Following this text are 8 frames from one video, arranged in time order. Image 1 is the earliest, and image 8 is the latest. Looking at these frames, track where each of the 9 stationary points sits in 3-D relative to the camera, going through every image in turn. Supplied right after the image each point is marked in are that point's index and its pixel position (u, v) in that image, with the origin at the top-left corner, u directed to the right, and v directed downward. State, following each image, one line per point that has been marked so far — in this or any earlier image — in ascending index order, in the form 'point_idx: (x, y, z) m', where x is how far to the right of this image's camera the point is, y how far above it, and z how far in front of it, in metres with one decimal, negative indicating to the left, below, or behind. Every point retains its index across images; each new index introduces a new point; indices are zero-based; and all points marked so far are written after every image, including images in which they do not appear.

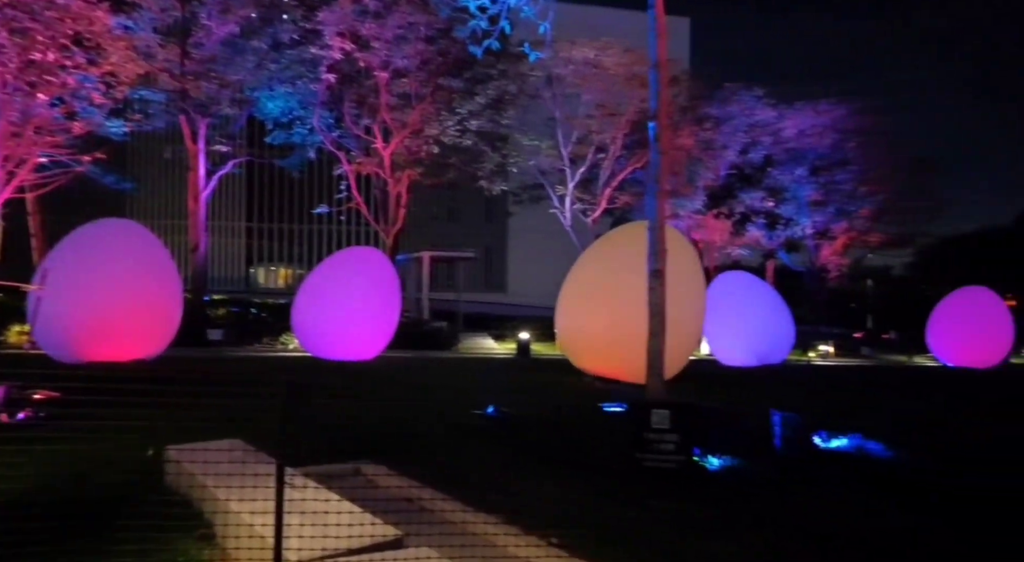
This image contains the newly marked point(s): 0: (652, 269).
0: (+1.6, +0.1, +8.4) m
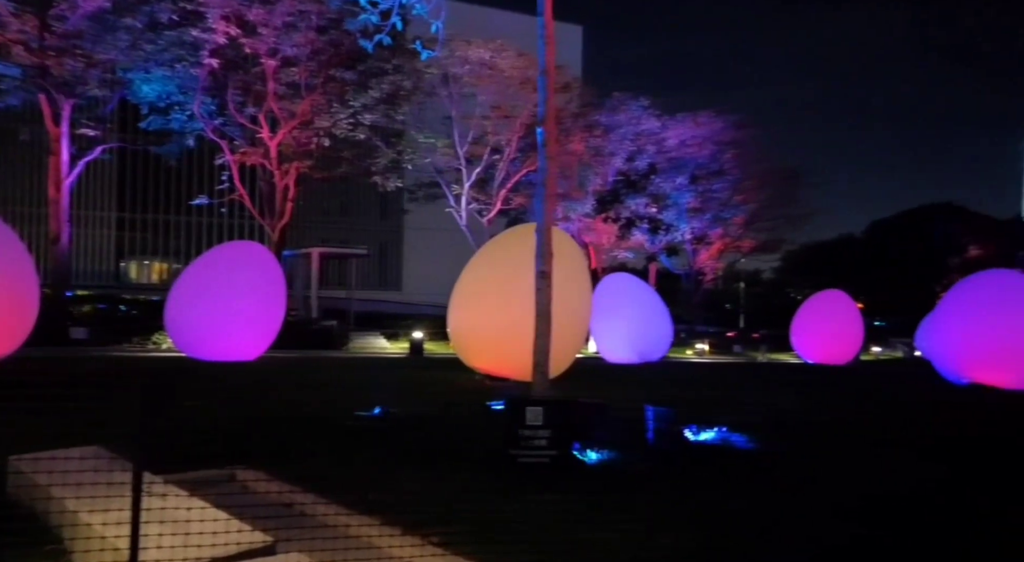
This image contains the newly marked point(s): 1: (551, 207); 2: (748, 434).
0: (+0.3, +0.1, +8.6) m
1: (+0.5, +0.9, +8.8) m
2: (+3.2, -2.1, +9.9) m
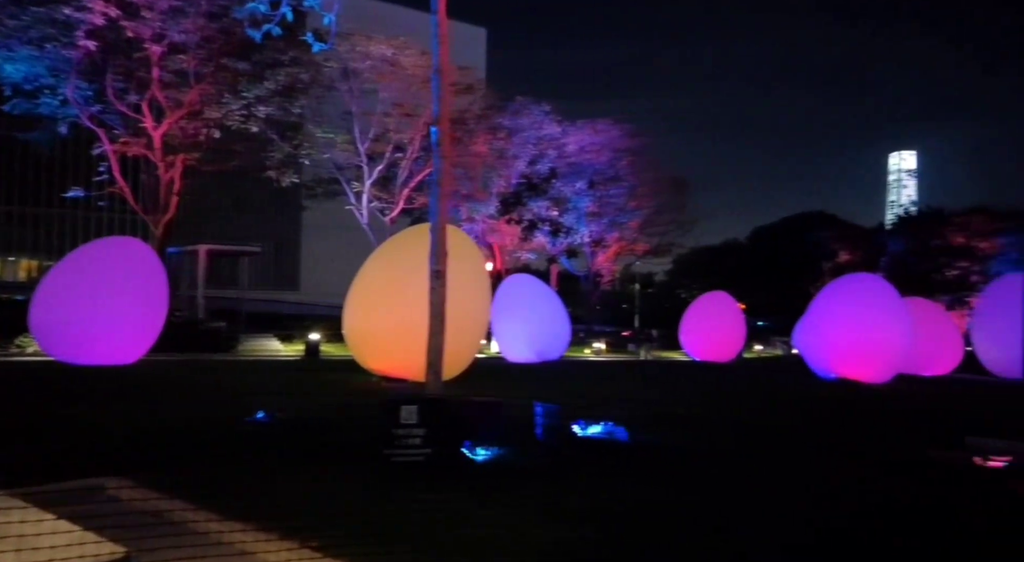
0: (-0.9, +0.1, +8.5) m
1: (-0.8, +0.9, +8.7) m
2: (+1.7, -2.1, +10.2) m
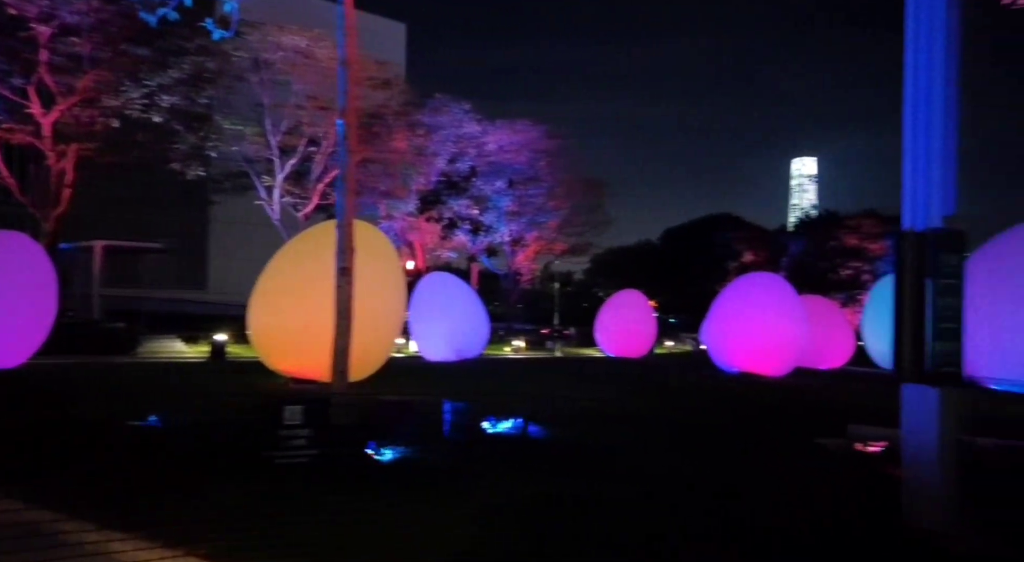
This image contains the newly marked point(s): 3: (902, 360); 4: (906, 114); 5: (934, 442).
0: (-1.9, +0.2, +8.3) m
1: (-1.8, +0.9, +8.6) m
2: (+0.5, -2.0, +10.3) m
3: (+3.0, -0.6, +5.7) m
4: (+3.2, +1.4, +6.1) m
5: (+3.3, -1.3, +5.7) m
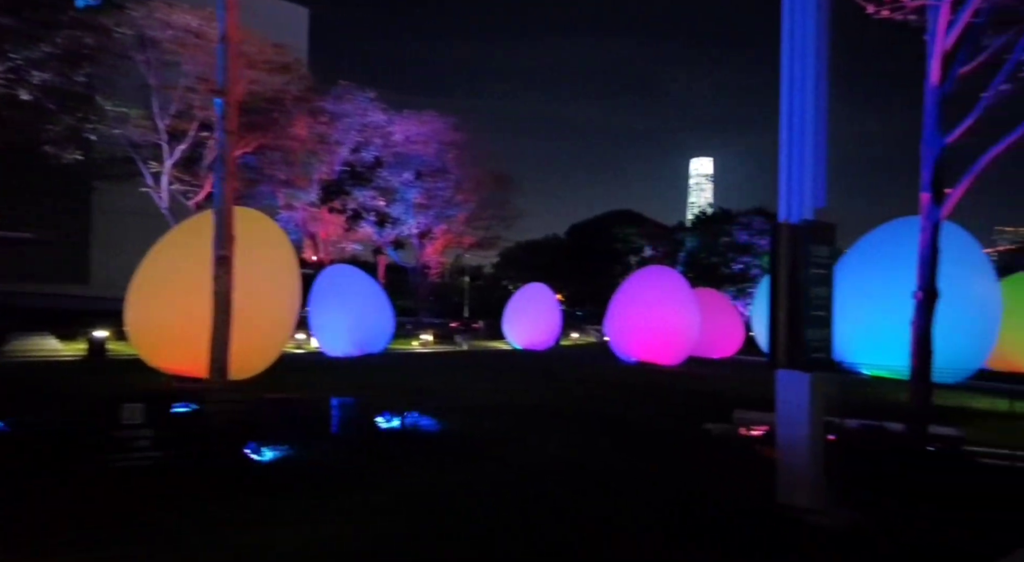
0: (-3.1, +0.3, +7.9) m
1: (-3.0, +1.0, +8.1) m
2: (-0.9, -1.9, +10.2) m
3: (+2.2, -0.6, +6.0) m
4: (+2.3, +1.5, +6.4) m
5: (+2.4, -1.2, +6.0) m
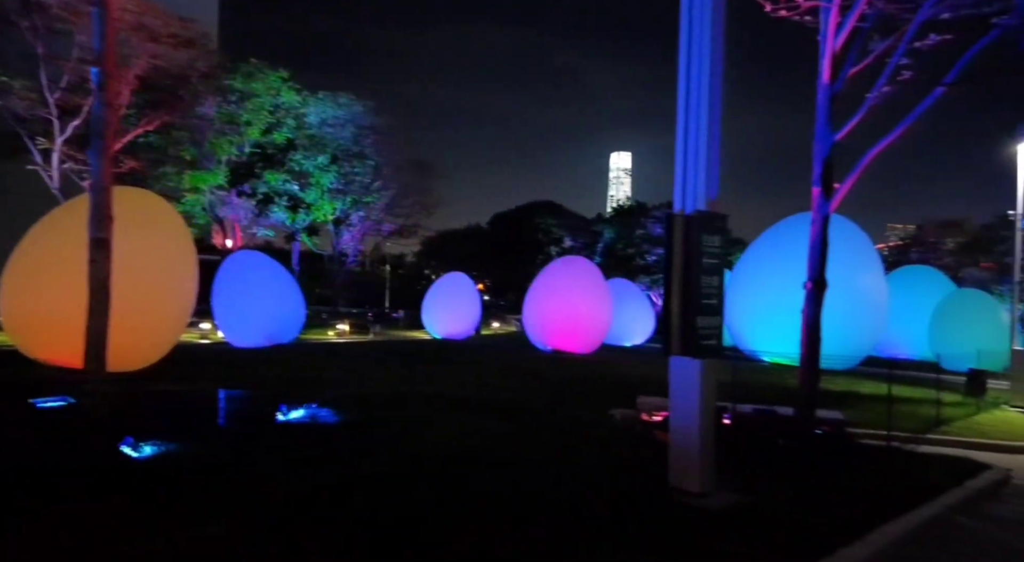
0: (-4.1, +0.4, +7.4) m
1: (-4.1, +1.2, +7.7) m
2: (-2.2, -1.7, +10.0) m
3: (+1.3, -0.5, +6.1) m
4: (+1.5, +1.6, +6.5) m
5: (+1.5, -1.1, +6.2) m
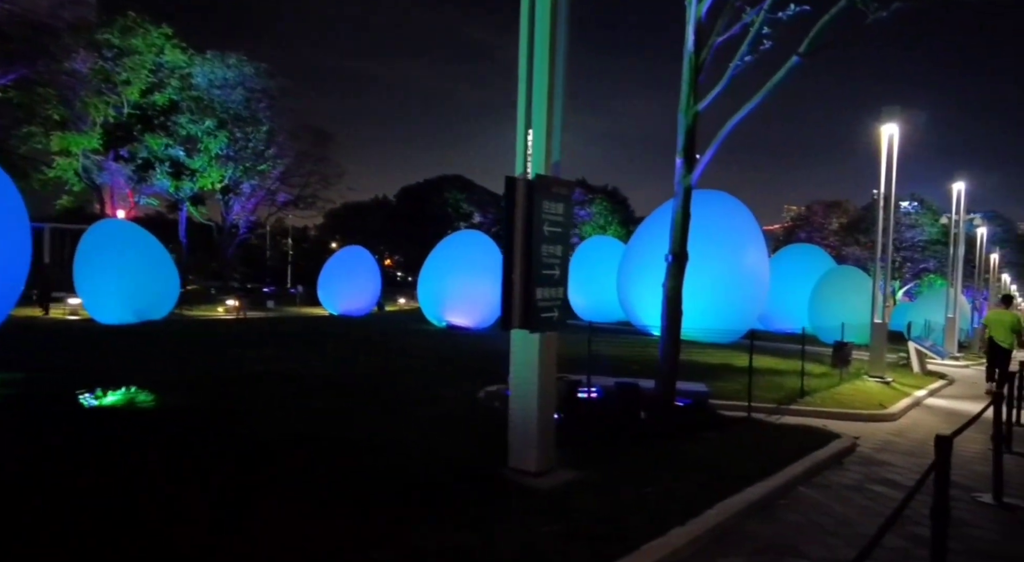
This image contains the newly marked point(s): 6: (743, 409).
0: (-5.5, +0.8, +6.4) m
1: (-5.5, +1.5, +6.6) m
2: (-4.0, -1.3, +9.2) m
3: (0.0, -0.2, +5.8) m
4: (+0.1, +1.8, +6.1) m
5: (+0.2, -0.8, +5.9) m
6: (+3.4, -1.9, +10.8) m
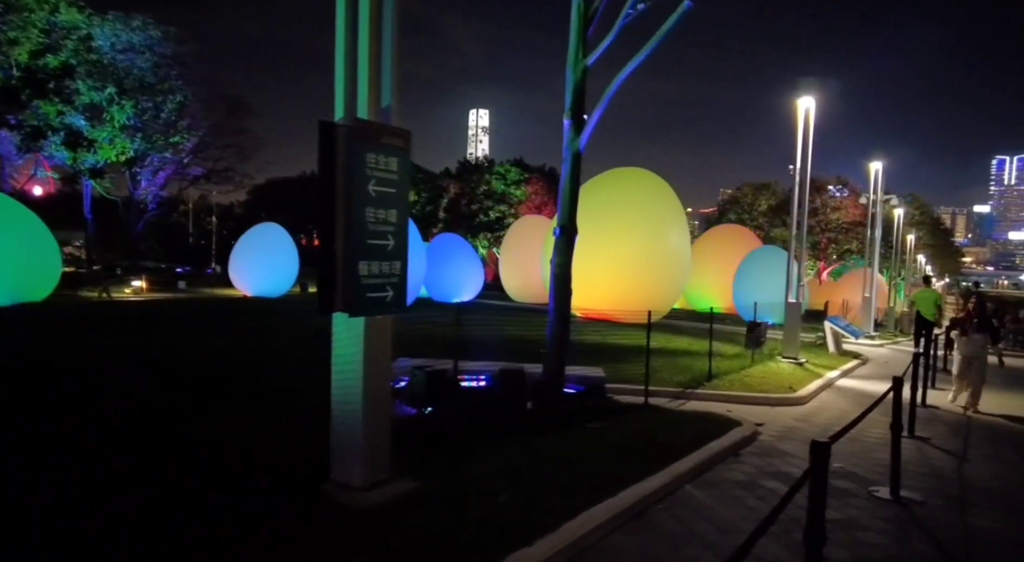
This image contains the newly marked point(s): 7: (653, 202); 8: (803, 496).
0: (-6.7, +1.0, +4.8) m
1: (-6.7, +1.7, +5.1) m
2: (-5.5, -1.1, +7.9) m
3: (-1.2, 0.0, +4.7) m
4: (-1.1, +2.0, +5.0) m
5: (-1.0, -0.7, +4.9) m
6: (+1.8, -1.6, +10.1) m
7: (+3.5, +2.3, +19.4) m
8: (+2.5, -1.9, +6.4) m
